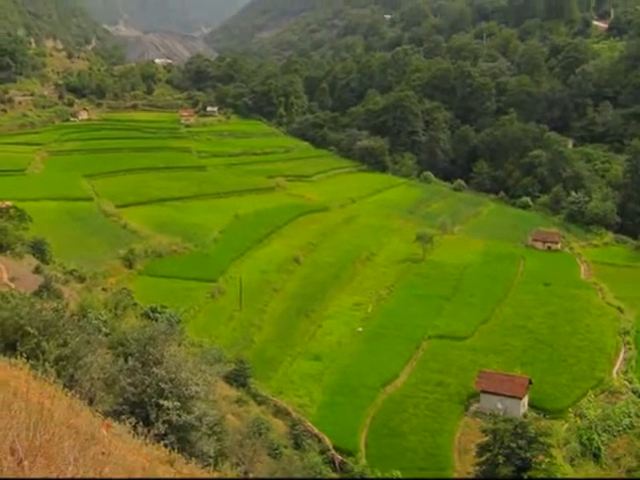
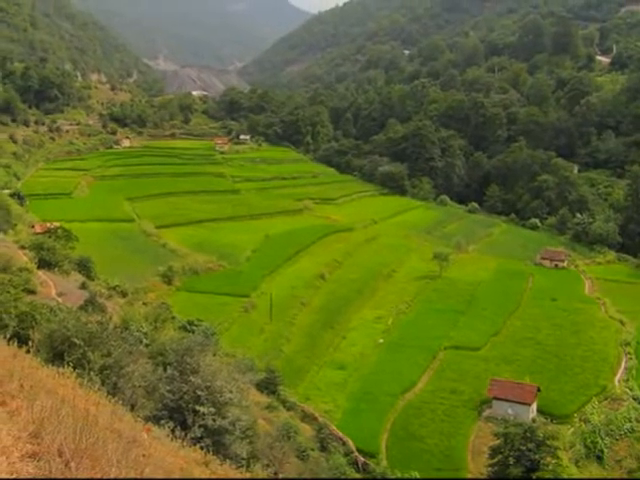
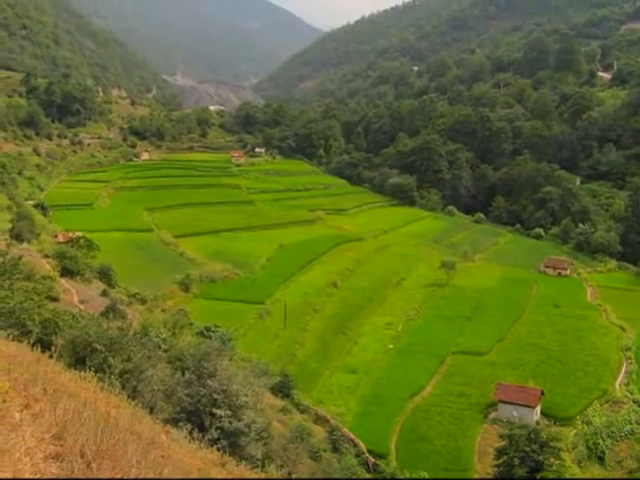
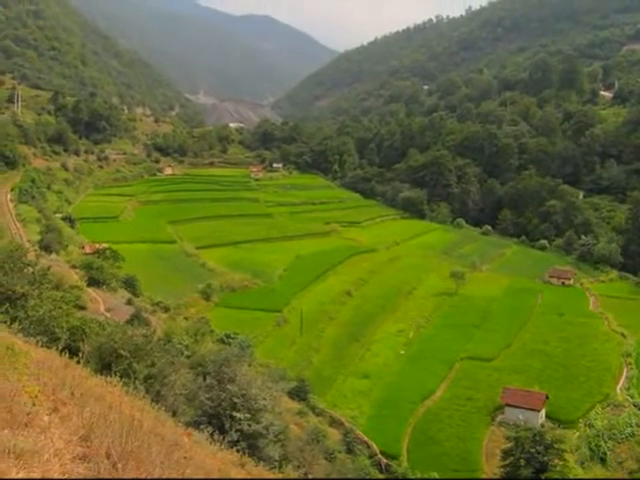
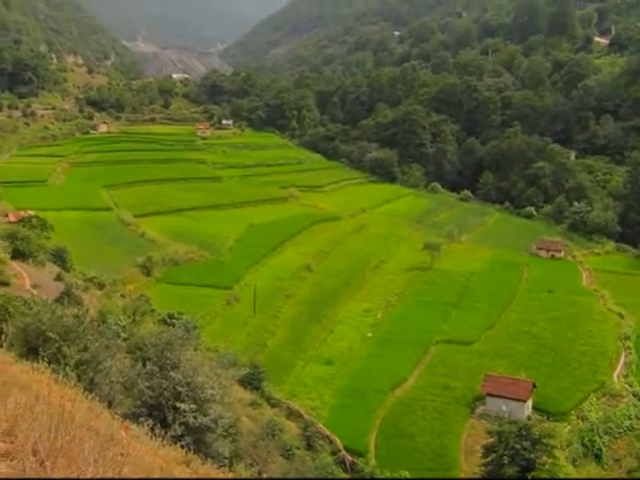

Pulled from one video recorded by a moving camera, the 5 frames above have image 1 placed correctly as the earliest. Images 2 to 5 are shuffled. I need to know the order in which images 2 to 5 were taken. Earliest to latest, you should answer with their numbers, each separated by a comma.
5, 2, 3, 4
